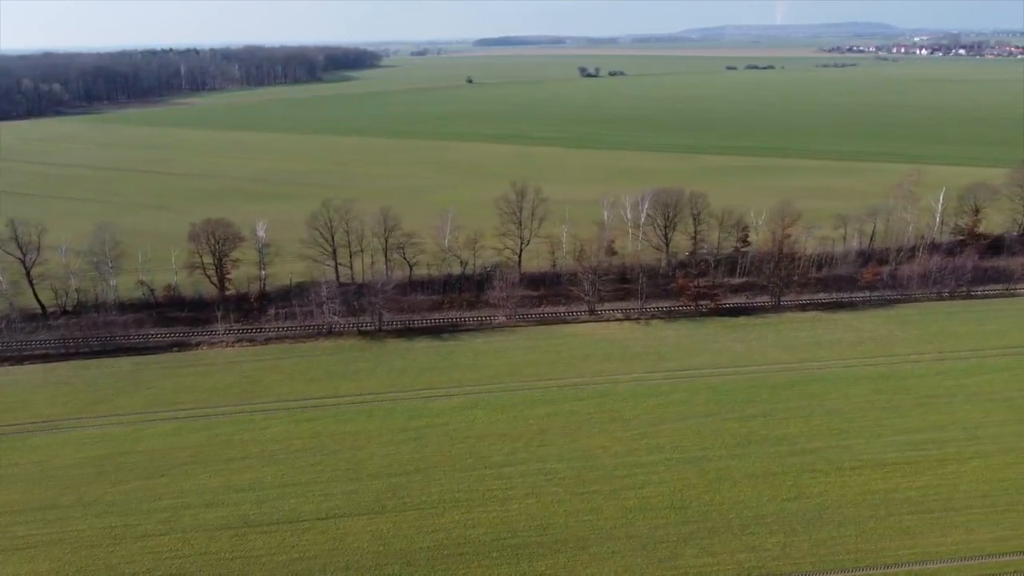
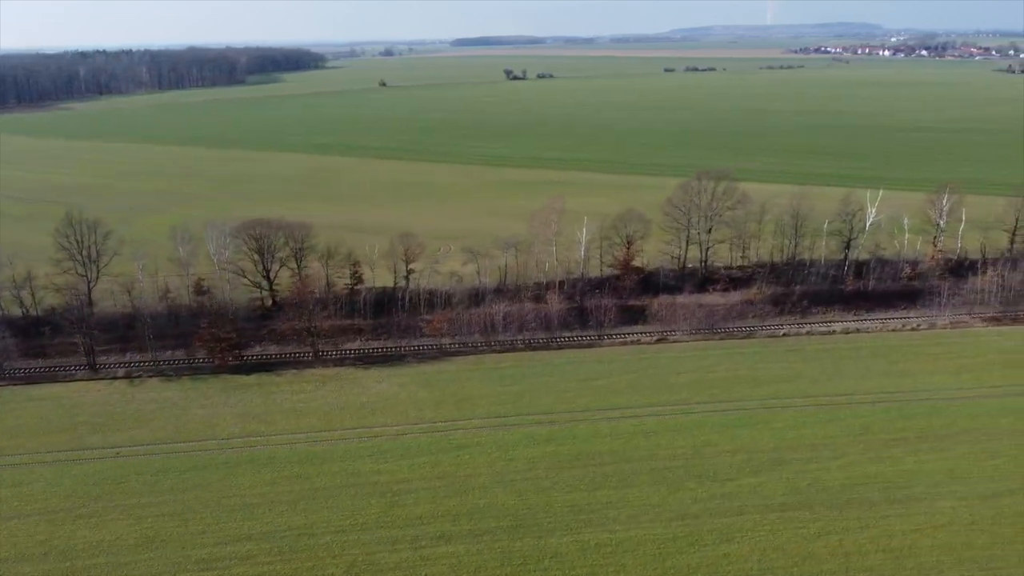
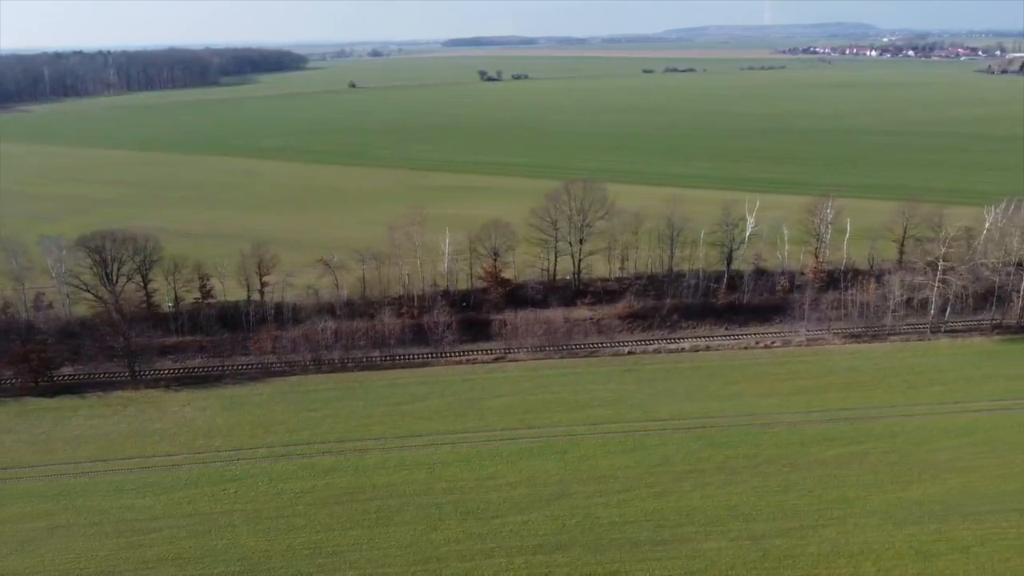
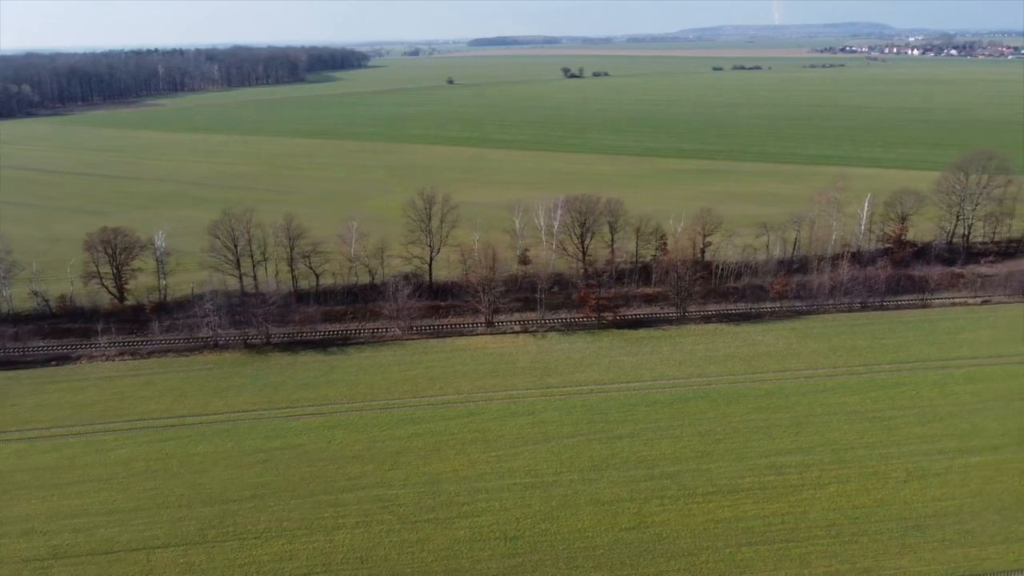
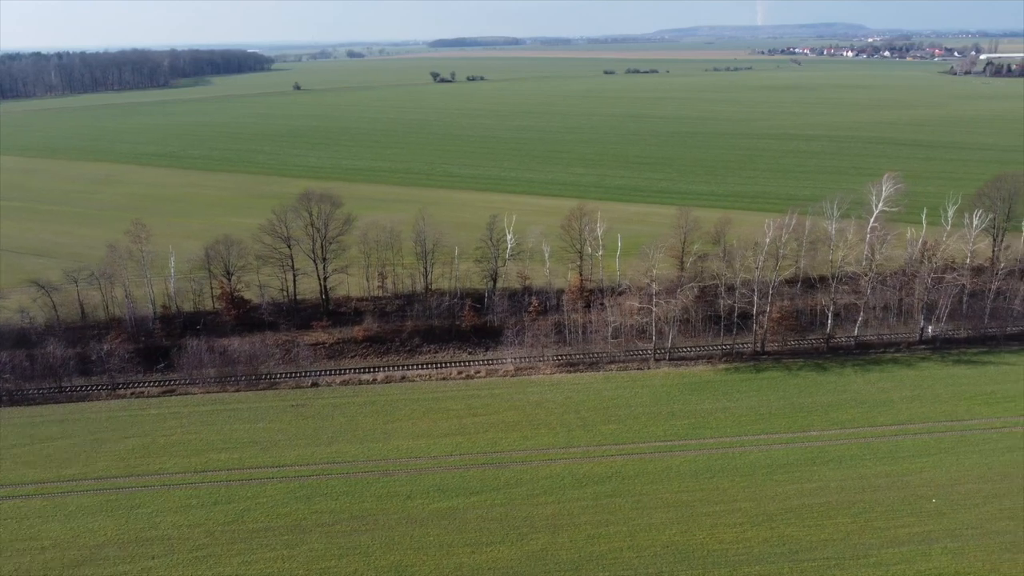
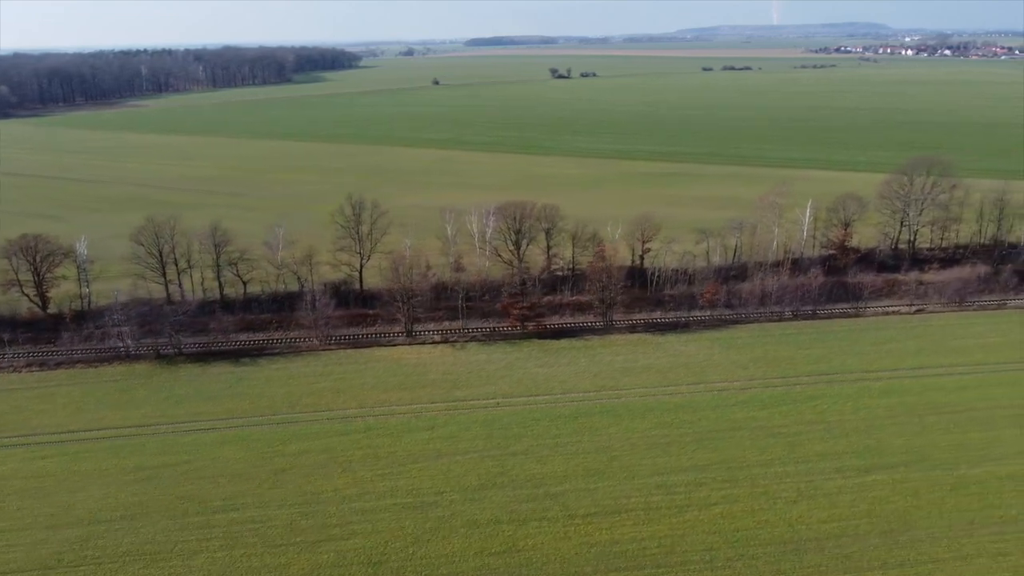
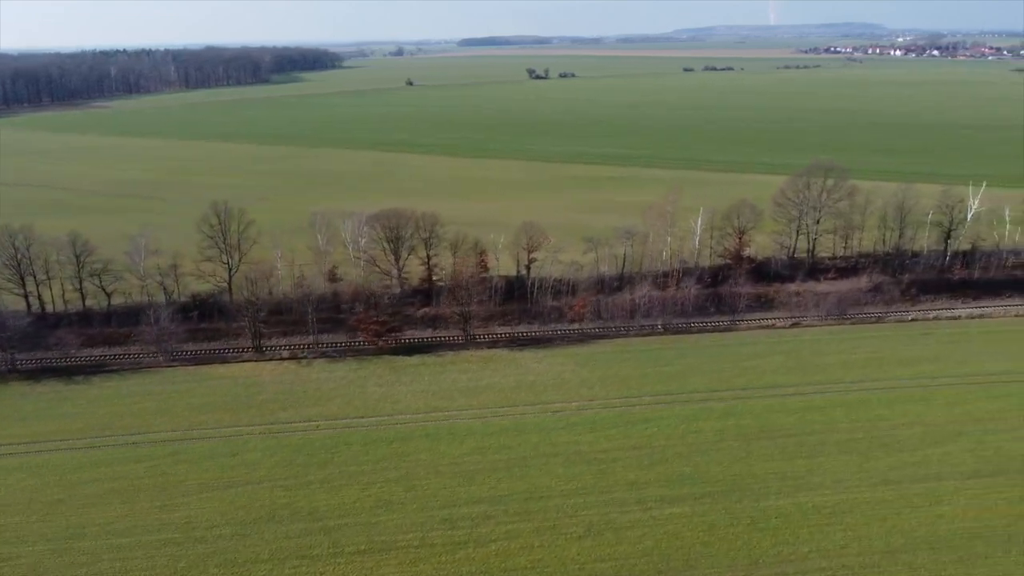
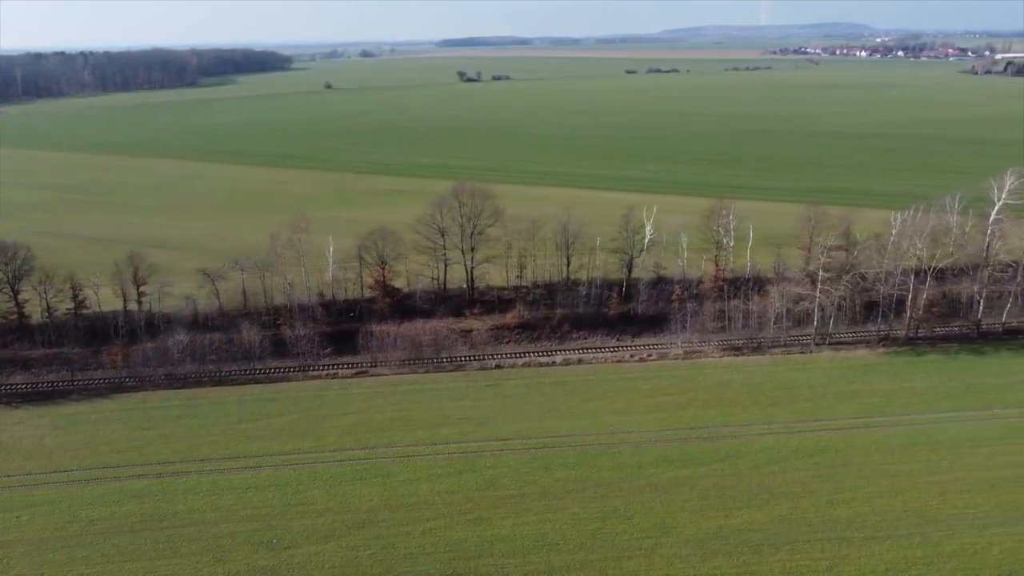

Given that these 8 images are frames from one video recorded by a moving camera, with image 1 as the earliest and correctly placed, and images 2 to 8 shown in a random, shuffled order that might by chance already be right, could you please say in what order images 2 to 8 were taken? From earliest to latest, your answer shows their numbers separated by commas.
4, 6, 7, 2, 3, 8, 5
